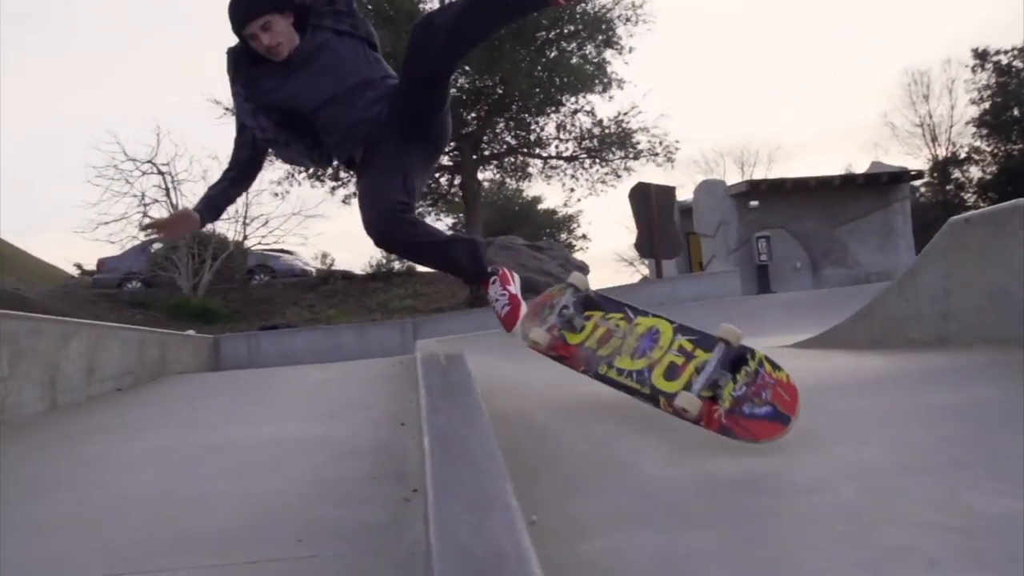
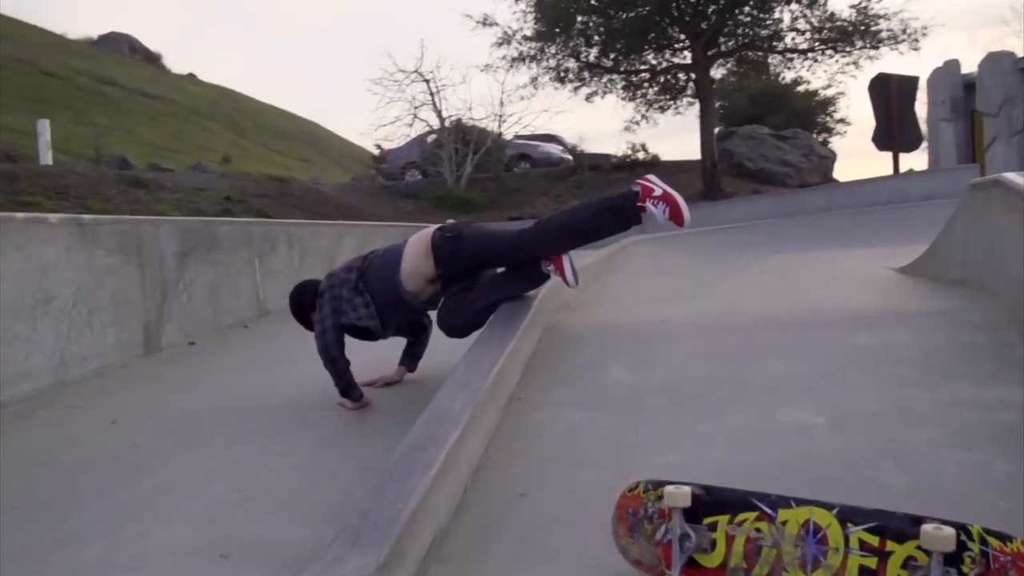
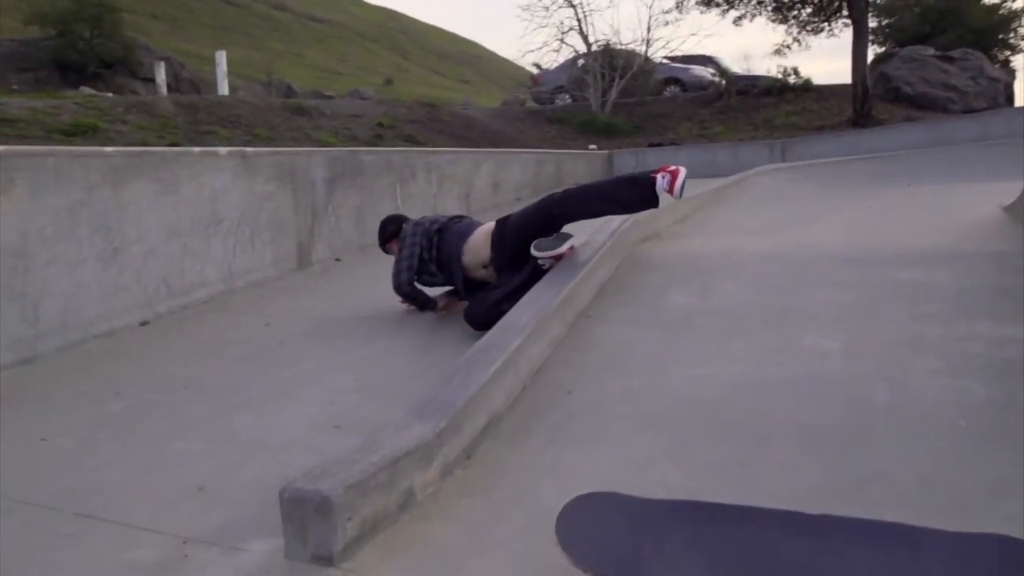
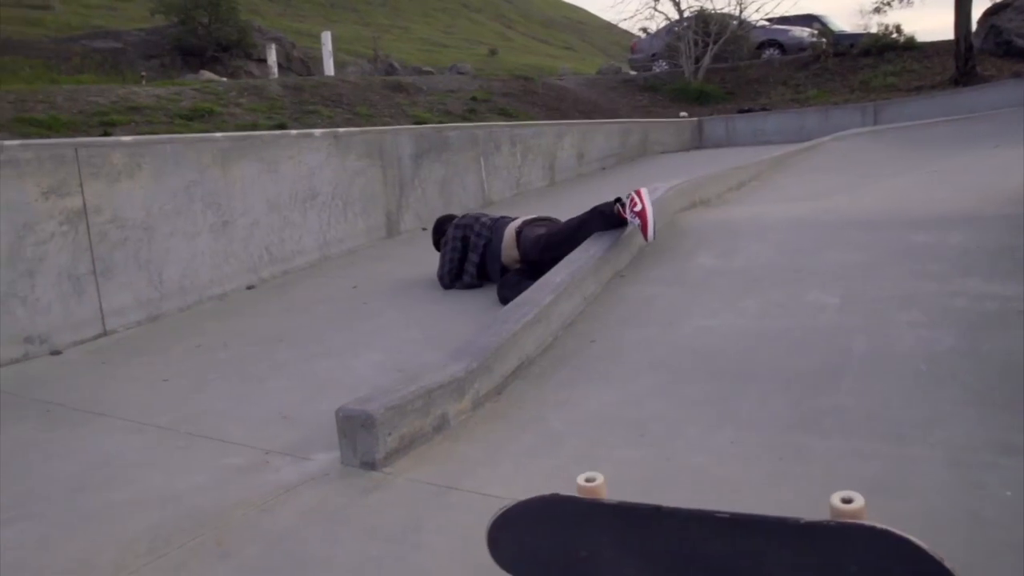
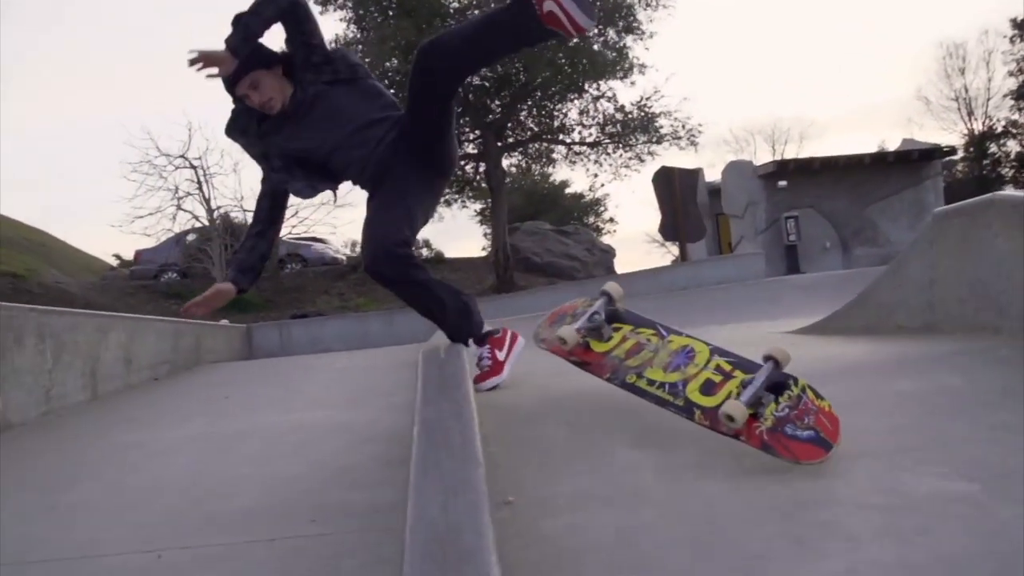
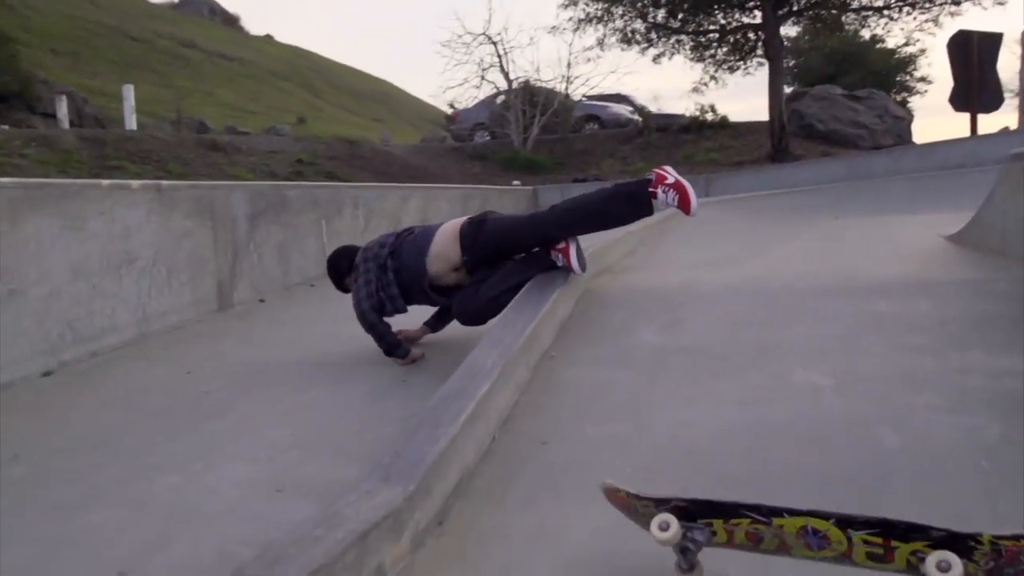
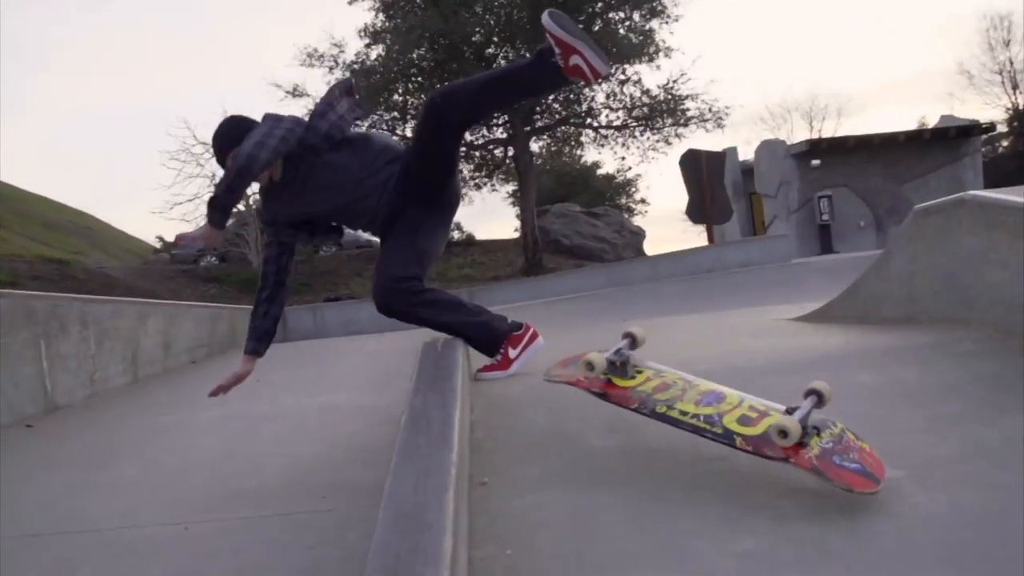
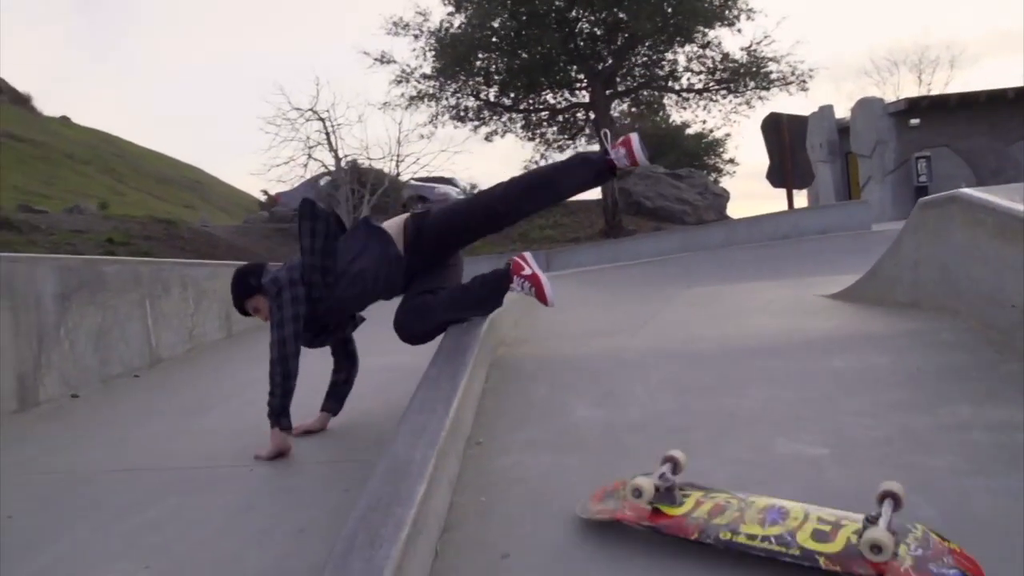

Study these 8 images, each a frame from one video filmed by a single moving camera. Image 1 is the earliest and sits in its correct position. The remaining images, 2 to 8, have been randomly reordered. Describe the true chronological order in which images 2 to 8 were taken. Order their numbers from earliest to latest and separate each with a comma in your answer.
5, 7, 8, 2, 6, 3, 4
